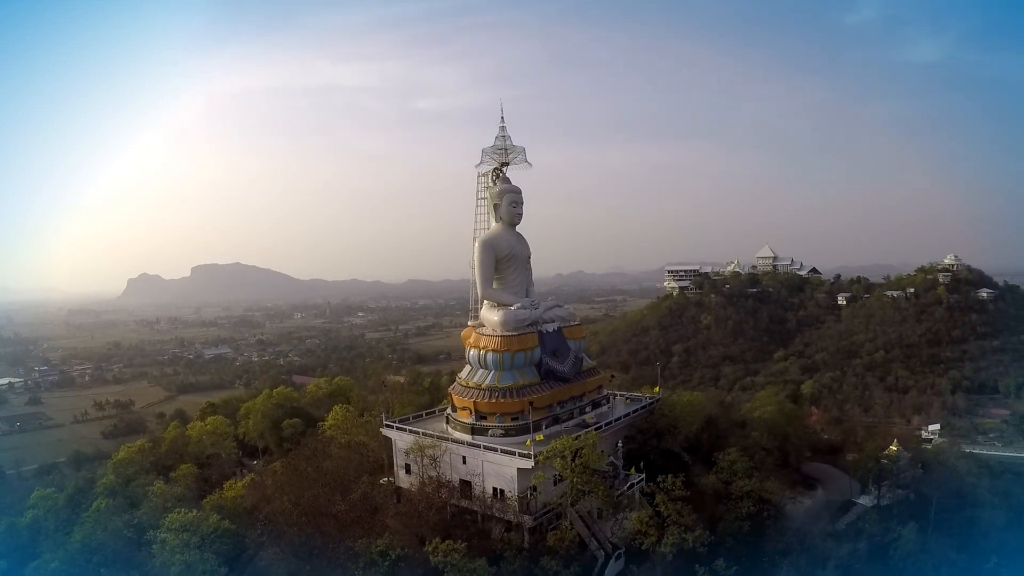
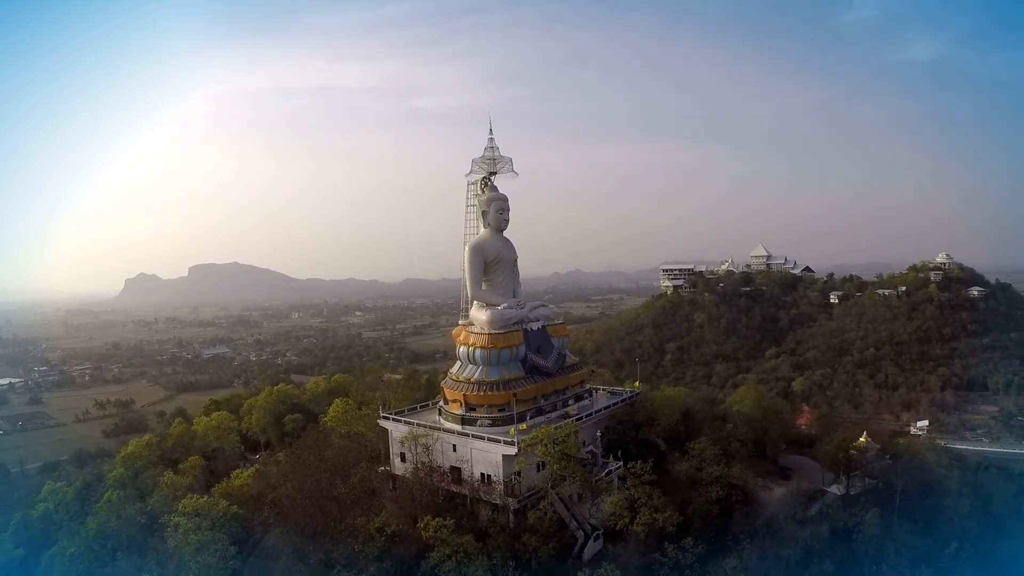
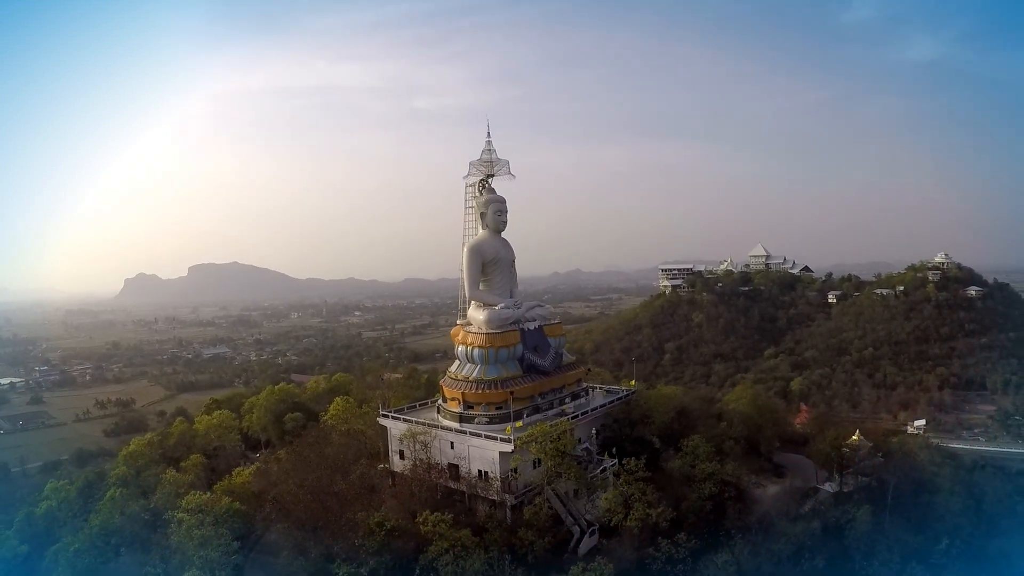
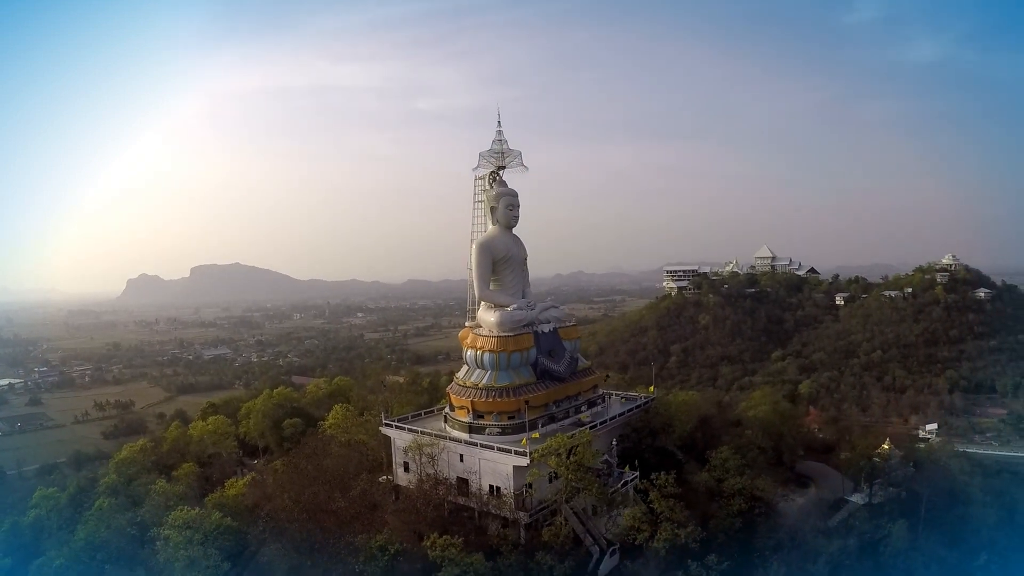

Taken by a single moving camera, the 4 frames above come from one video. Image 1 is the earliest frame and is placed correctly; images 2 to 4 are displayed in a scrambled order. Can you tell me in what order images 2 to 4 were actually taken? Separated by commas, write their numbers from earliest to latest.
4, 2, 3
